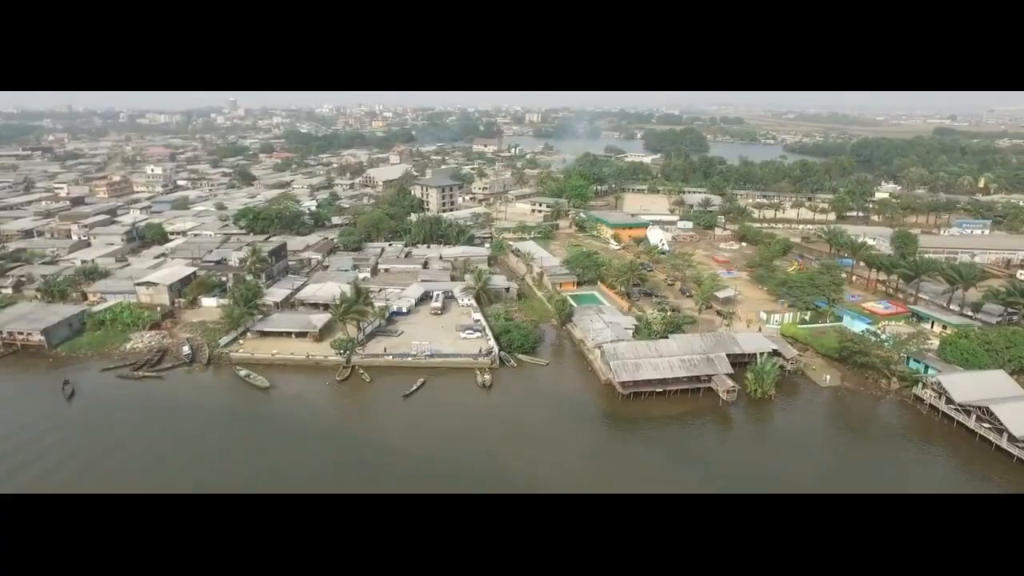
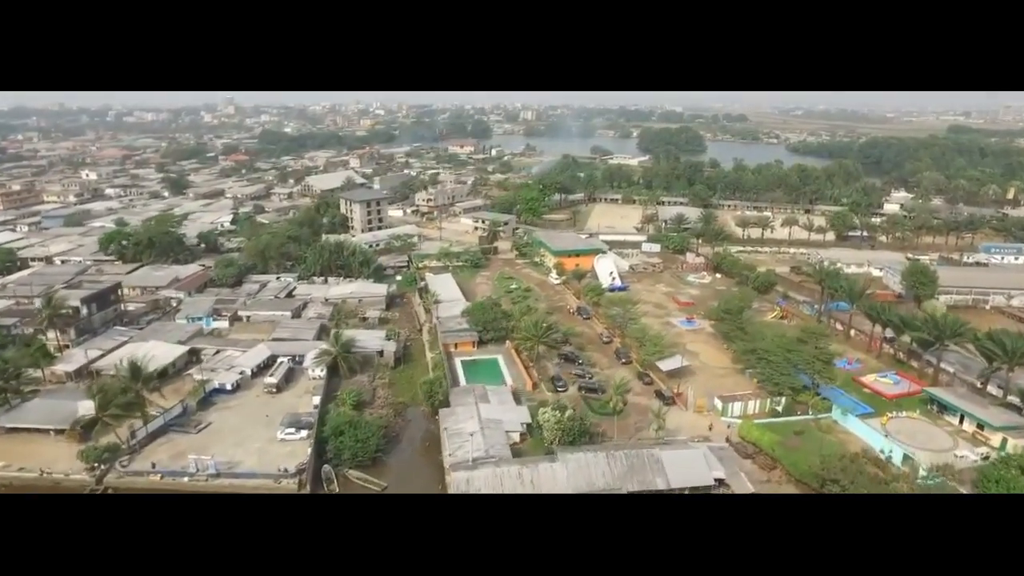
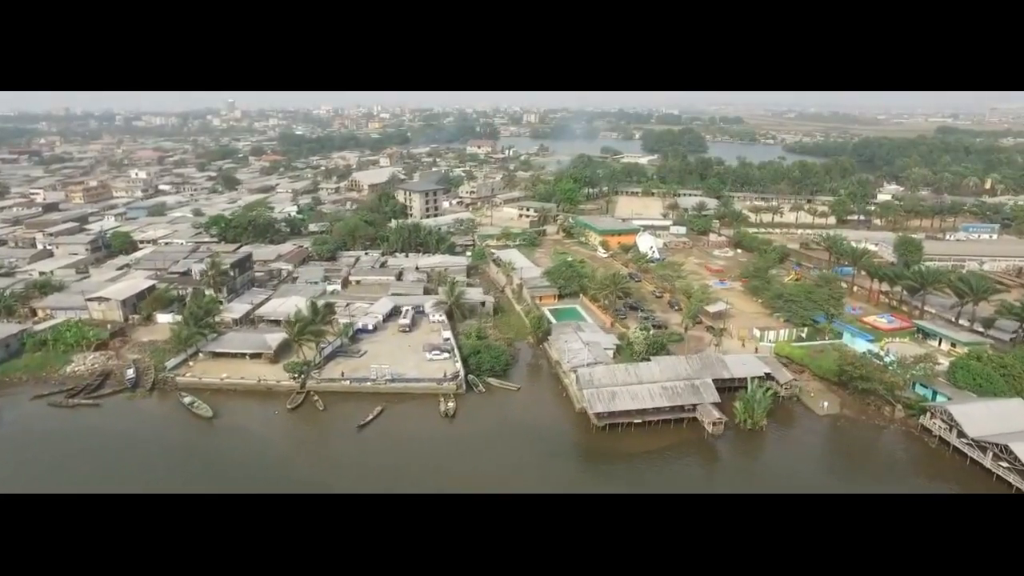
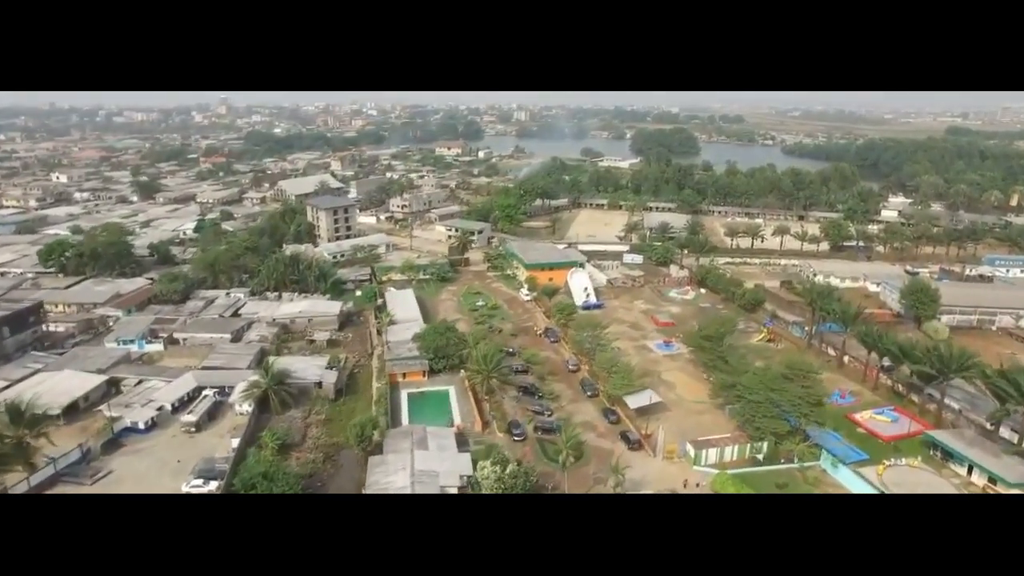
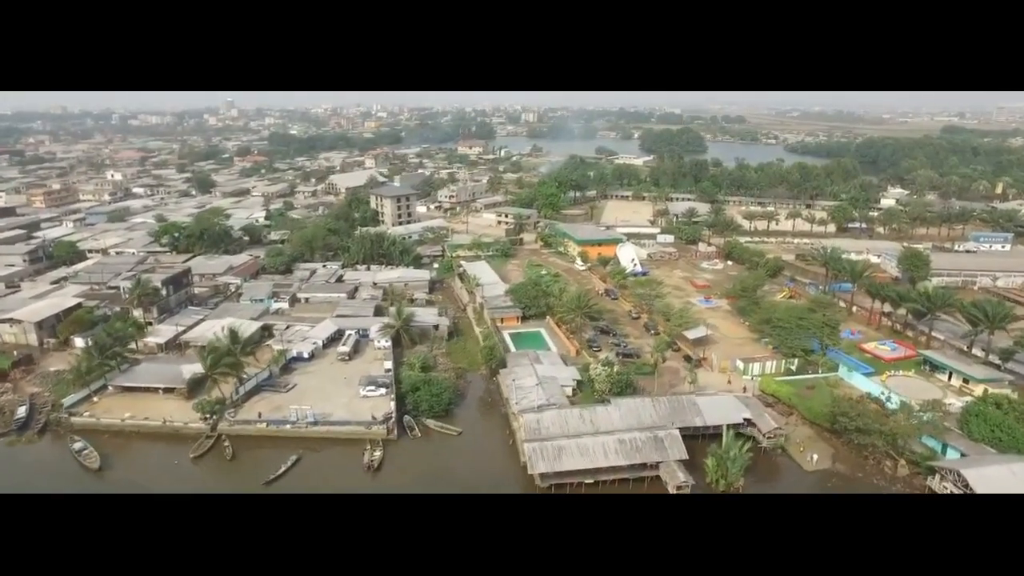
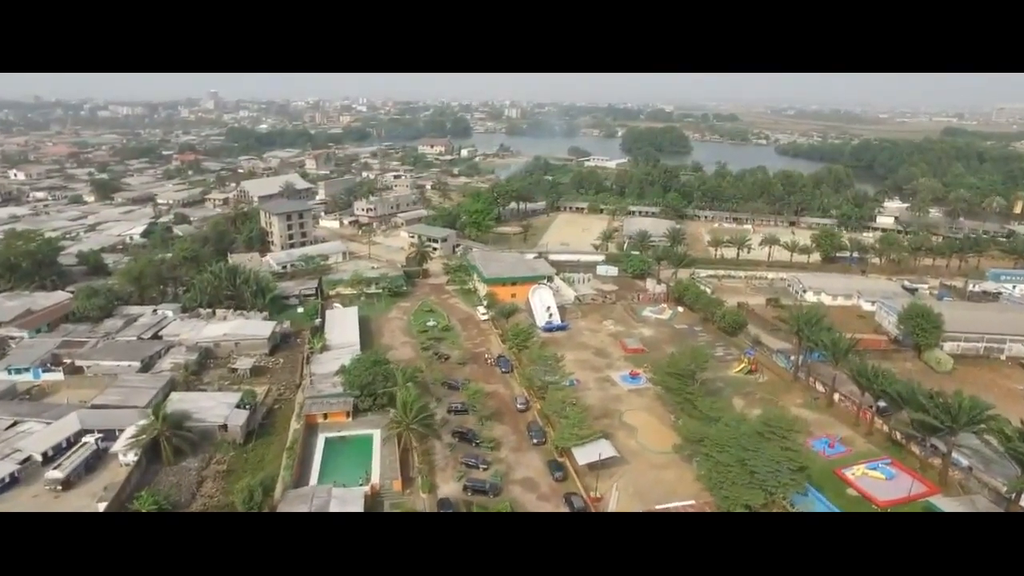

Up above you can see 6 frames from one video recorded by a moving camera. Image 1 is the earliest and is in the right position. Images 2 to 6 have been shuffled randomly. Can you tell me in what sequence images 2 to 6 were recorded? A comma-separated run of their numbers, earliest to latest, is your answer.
3, 5, 2, 4, 6
